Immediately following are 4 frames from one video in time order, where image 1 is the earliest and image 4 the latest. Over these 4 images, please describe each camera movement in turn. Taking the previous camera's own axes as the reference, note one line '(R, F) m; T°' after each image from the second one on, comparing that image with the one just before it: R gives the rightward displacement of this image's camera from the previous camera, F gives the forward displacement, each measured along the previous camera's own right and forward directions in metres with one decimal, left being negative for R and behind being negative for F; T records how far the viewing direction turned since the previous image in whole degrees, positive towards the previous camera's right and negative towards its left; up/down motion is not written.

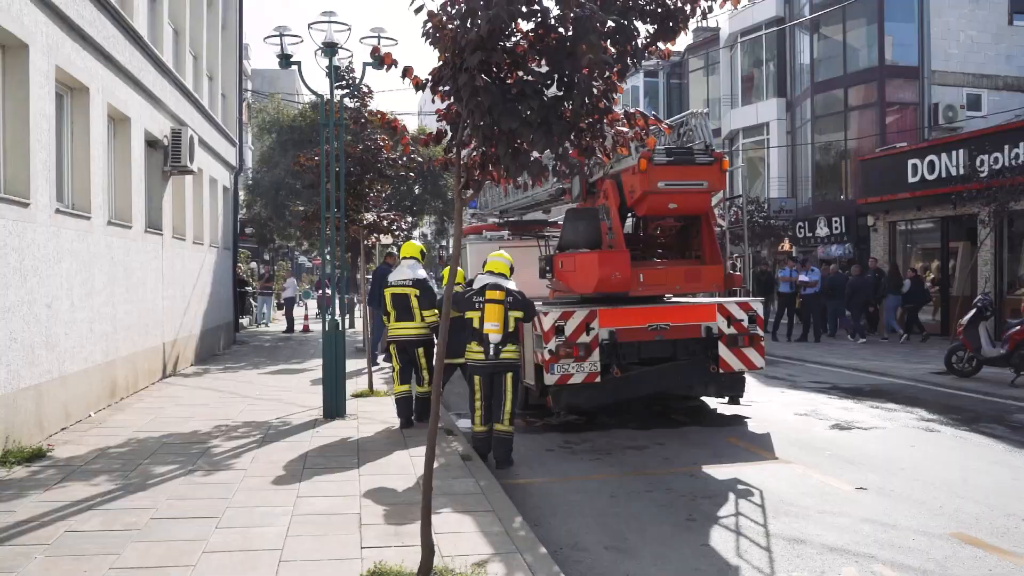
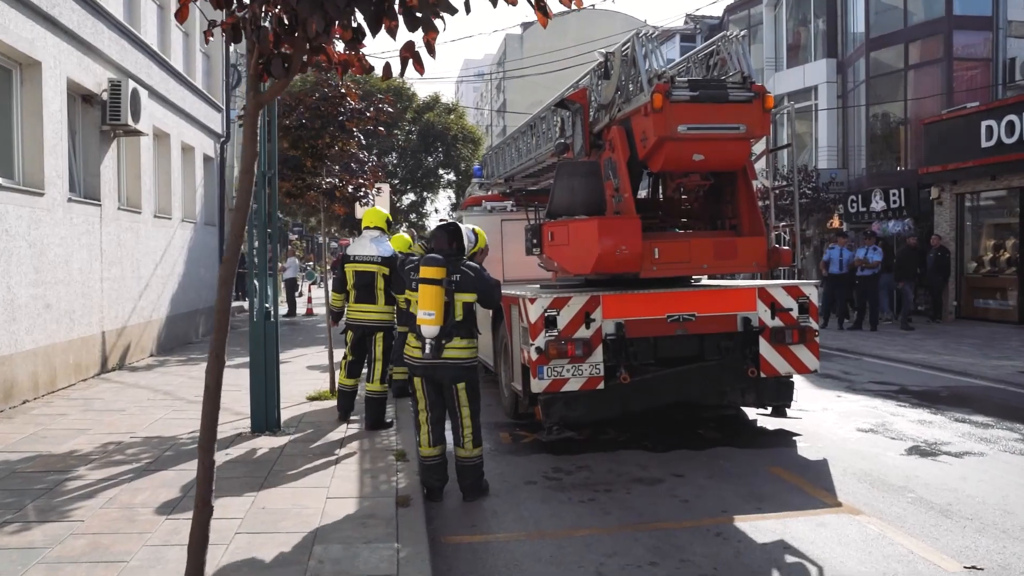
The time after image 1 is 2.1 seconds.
(+0.5, +2.2) m; -3°
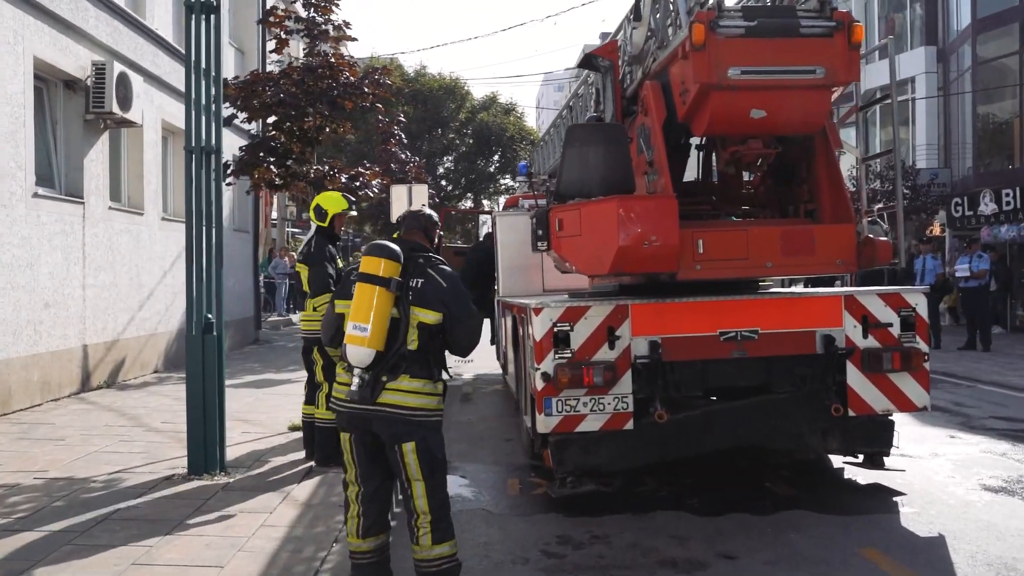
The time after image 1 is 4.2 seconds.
(+0.5, +1.8) m; -5°
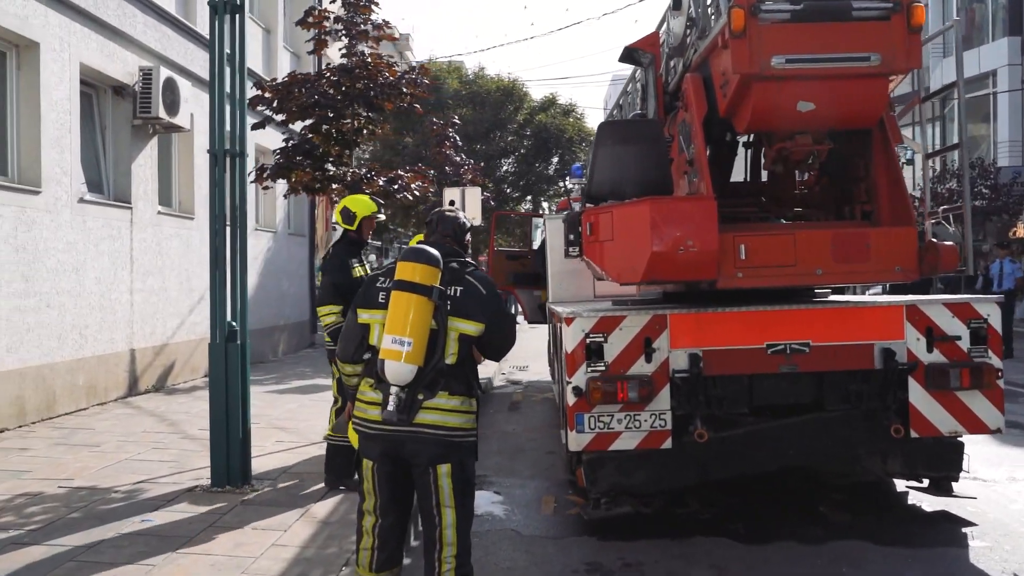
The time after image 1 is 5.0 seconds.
(+0.2, +0.3) m; -4°
